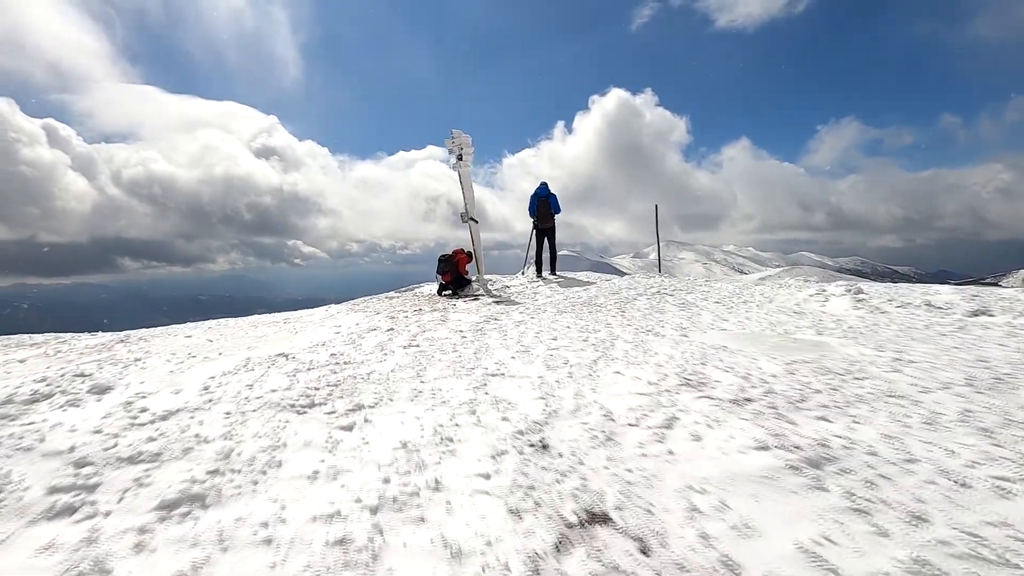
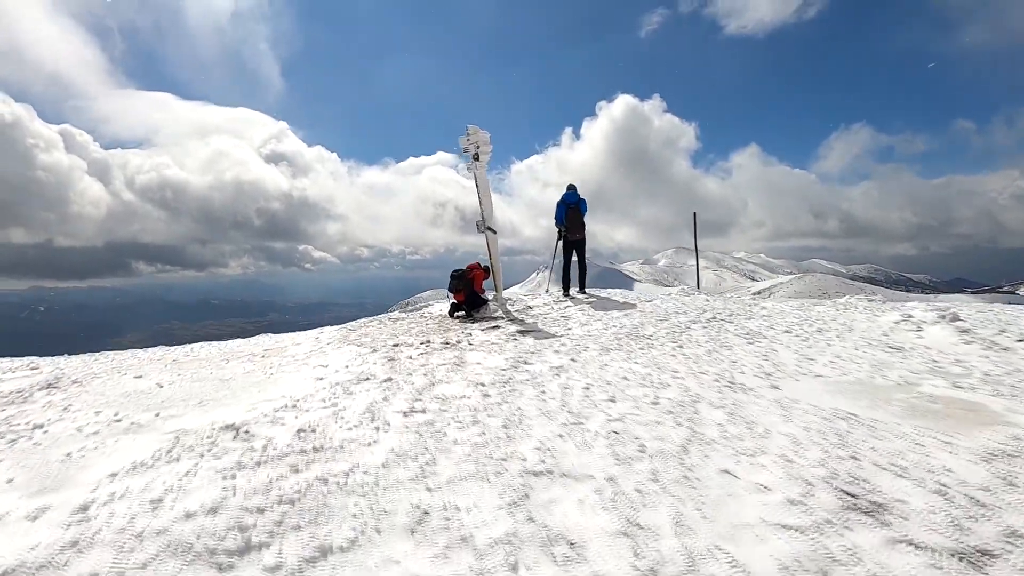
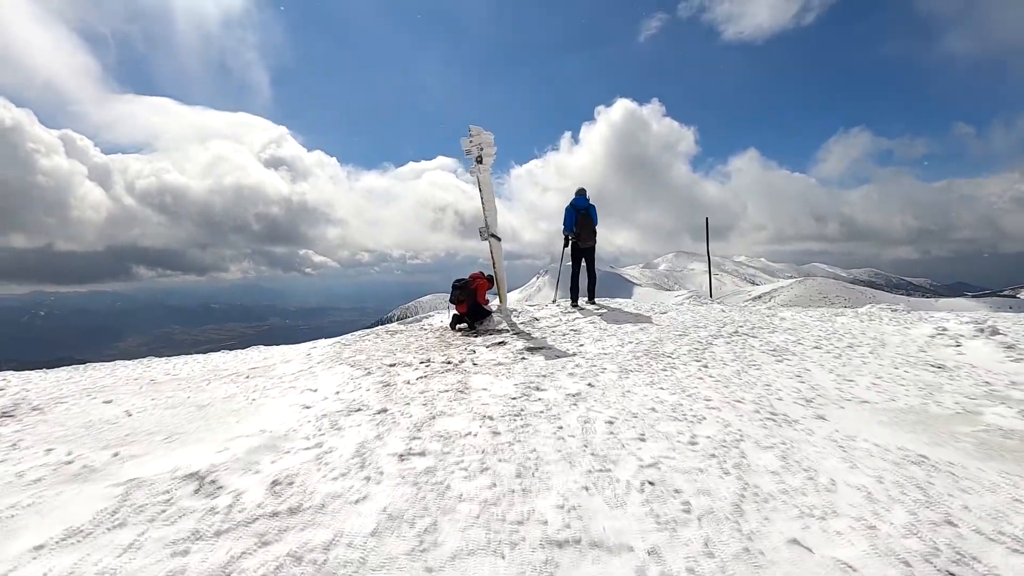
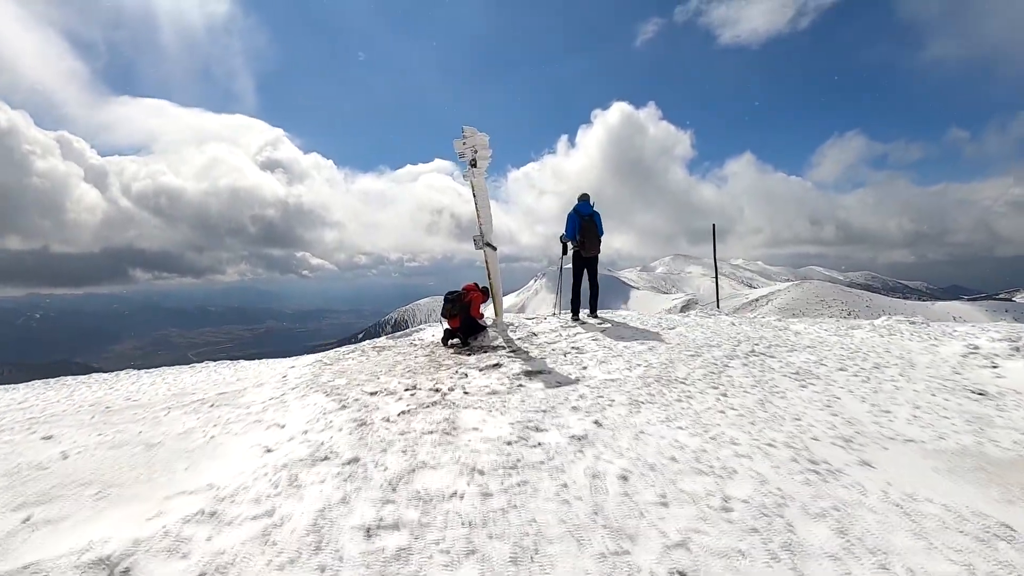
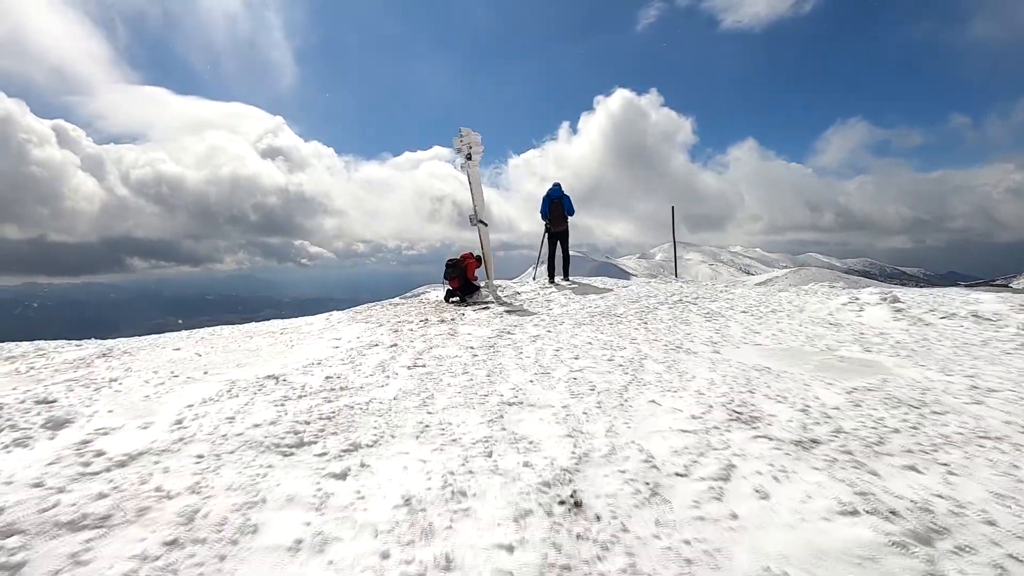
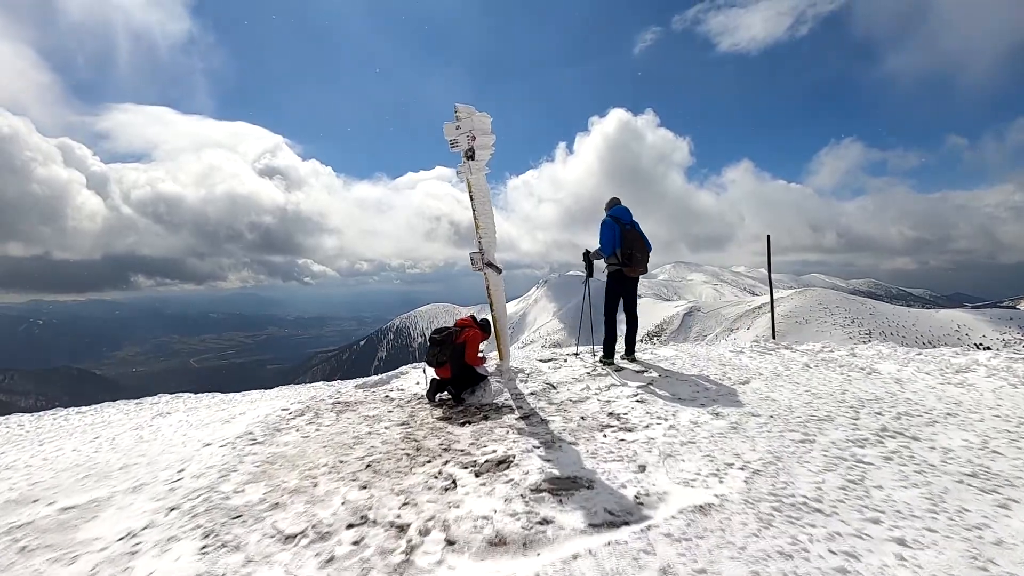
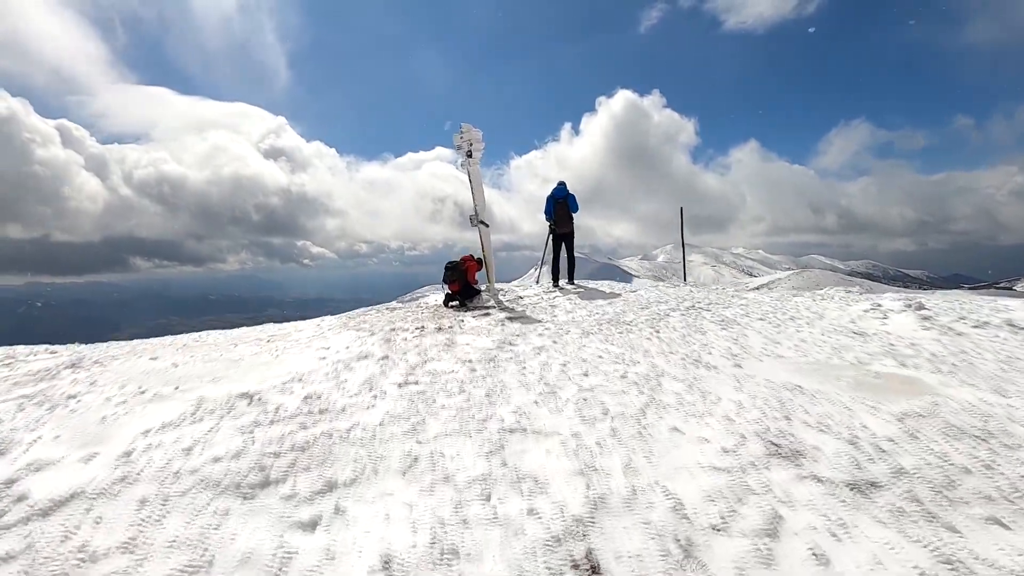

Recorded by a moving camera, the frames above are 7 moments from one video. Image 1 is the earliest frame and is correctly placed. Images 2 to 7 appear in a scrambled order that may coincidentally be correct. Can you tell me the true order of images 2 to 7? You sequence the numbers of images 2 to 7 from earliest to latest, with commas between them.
5, 7, 2, 3, 4, 6
